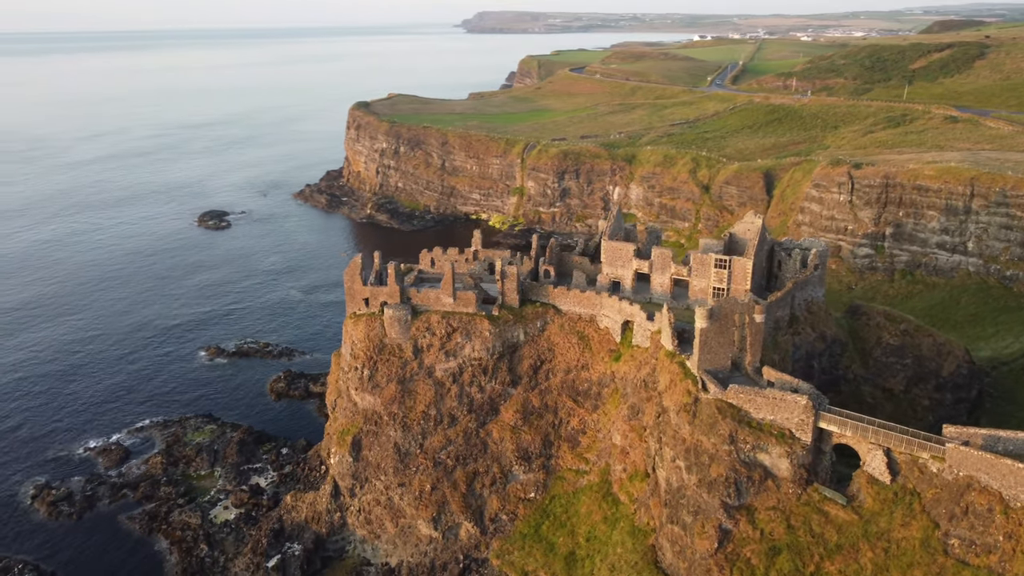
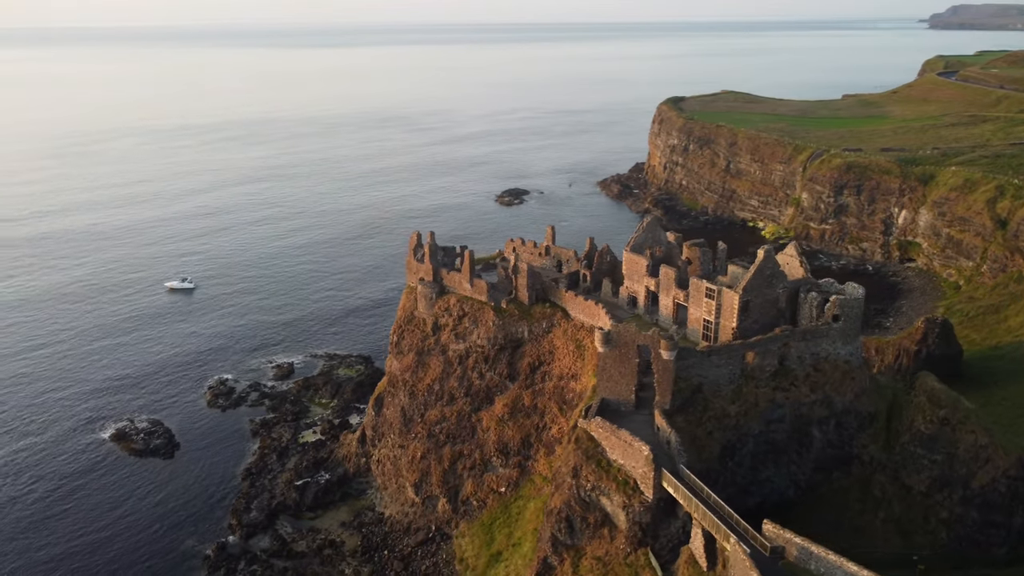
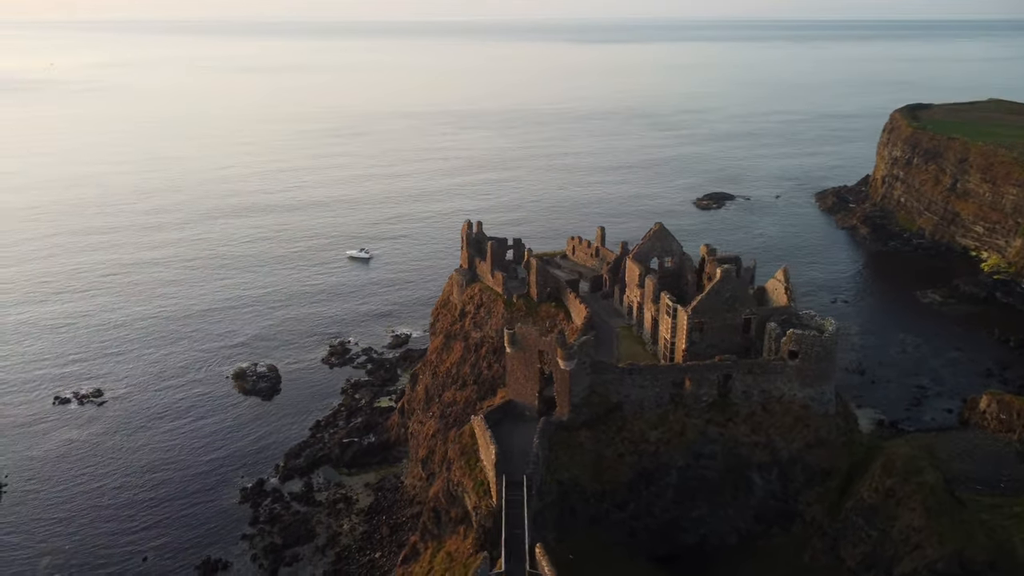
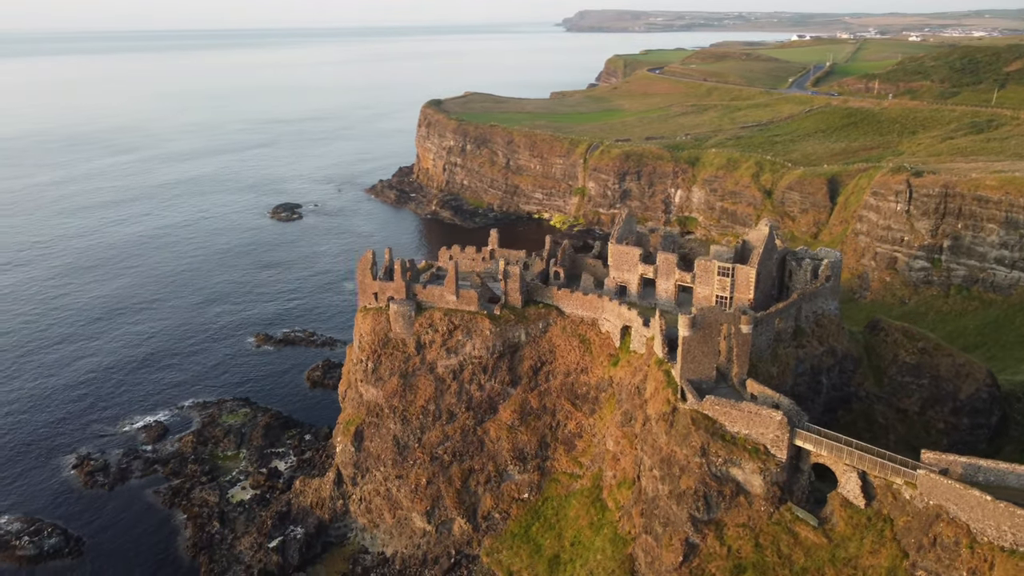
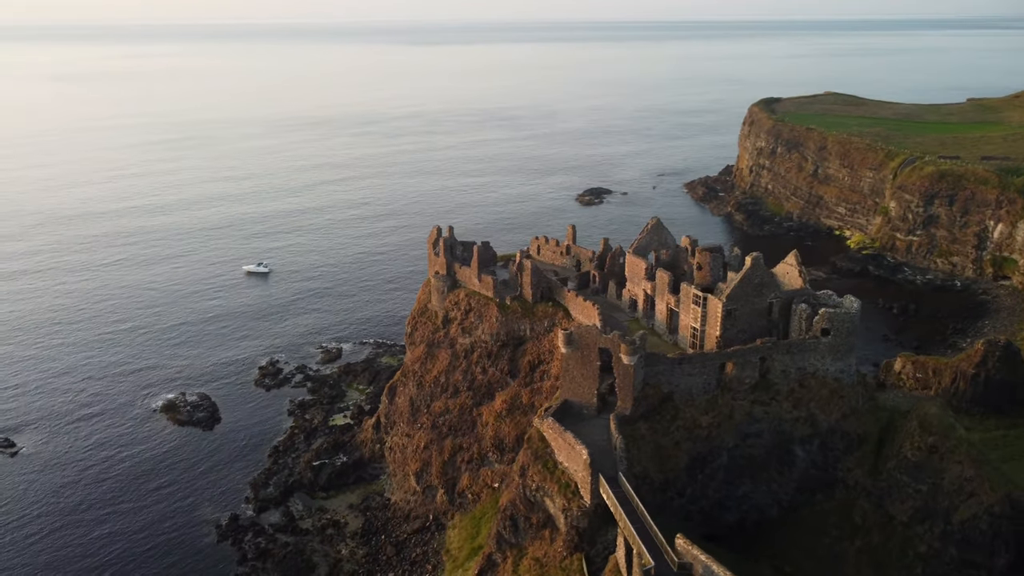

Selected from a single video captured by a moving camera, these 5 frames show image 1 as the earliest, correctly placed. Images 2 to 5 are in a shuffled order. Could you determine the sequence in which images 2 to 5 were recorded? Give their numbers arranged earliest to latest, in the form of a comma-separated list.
4, 2, 5, 3
